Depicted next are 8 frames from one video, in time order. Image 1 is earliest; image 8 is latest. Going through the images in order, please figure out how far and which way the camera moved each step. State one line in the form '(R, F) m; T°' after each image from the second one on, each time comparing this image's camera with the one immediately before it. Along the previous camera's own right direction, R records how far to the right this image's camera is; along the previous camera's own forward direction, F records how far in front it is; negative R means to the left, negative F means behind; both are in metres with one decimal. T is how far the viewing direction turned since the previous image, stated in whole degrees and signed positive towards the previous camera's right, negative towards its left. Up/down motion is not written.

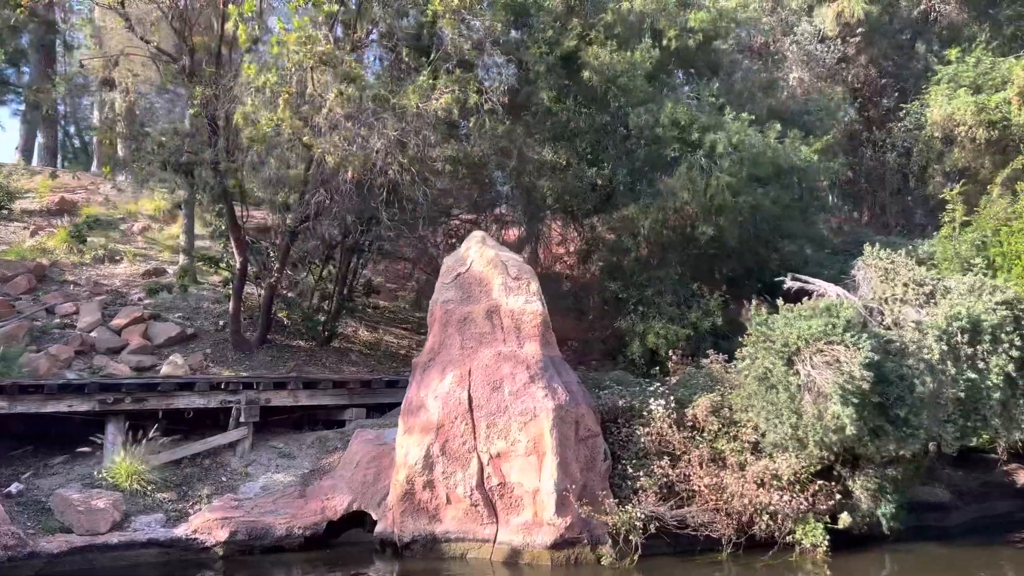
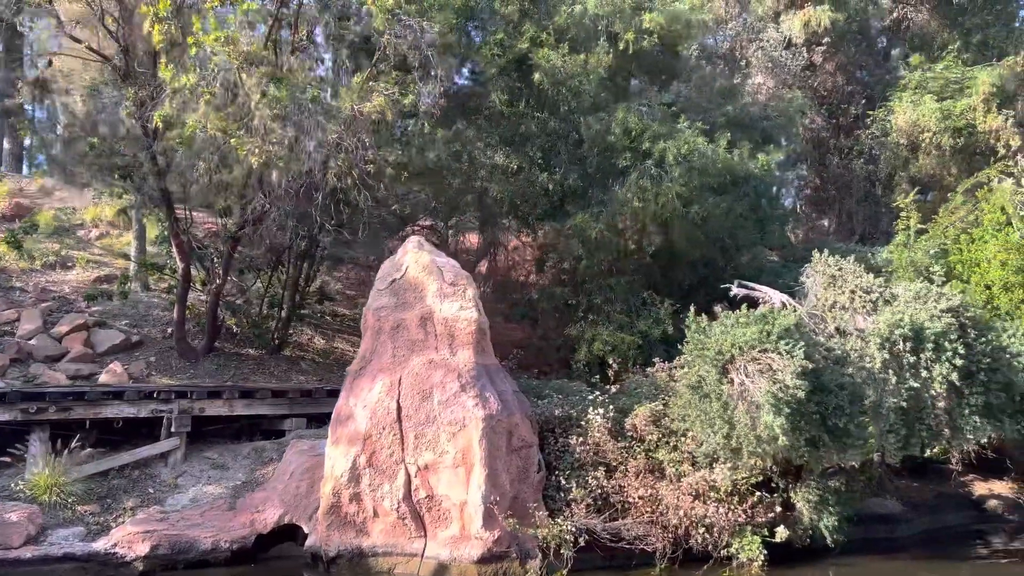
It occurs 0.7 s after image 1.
(+0.7, +0.2) m; 0°
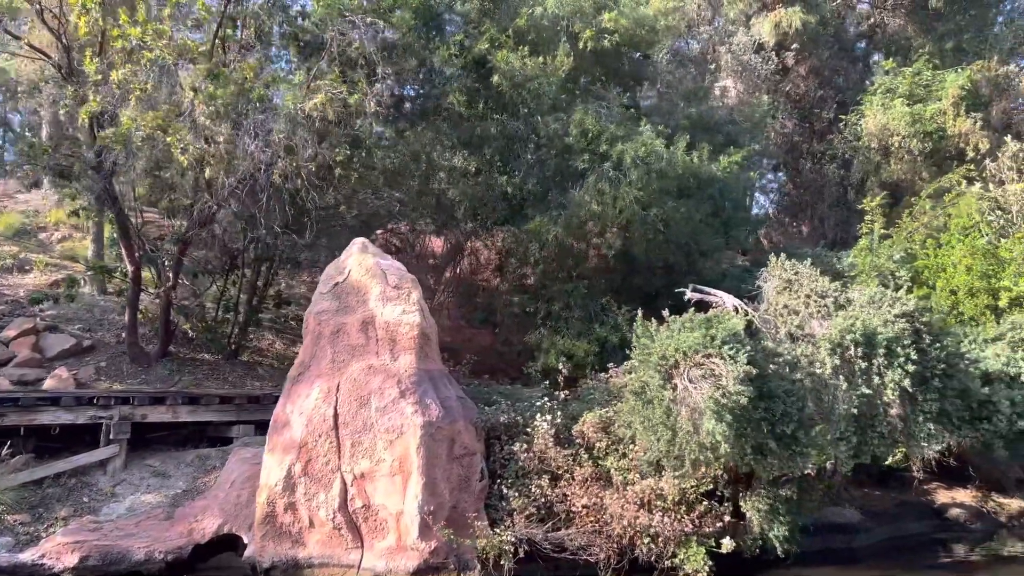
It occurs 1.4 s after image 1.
(+0.5, +0.2) m; 0°
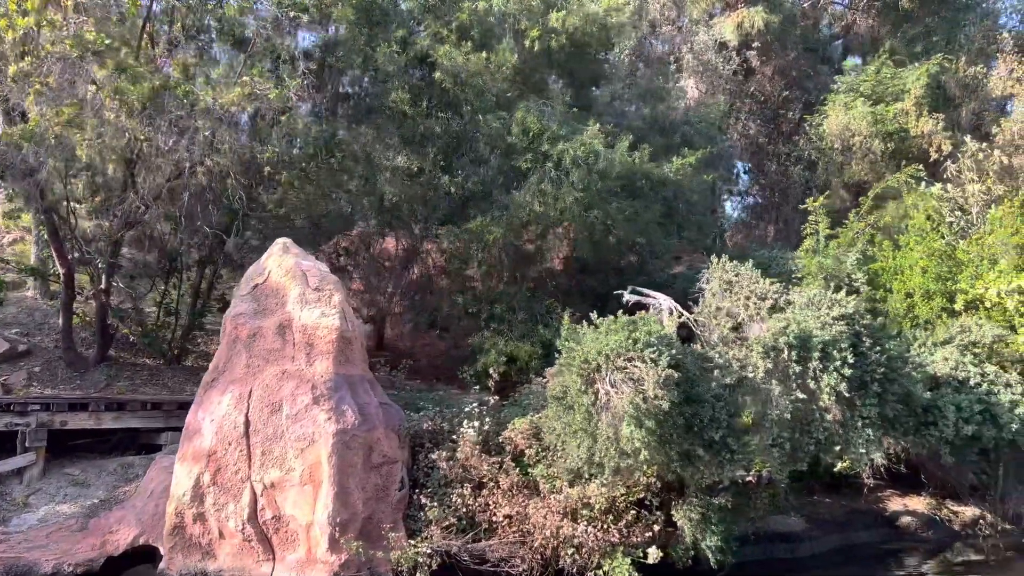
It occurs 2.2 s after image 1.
(+0.8, +0.3) m; 0°
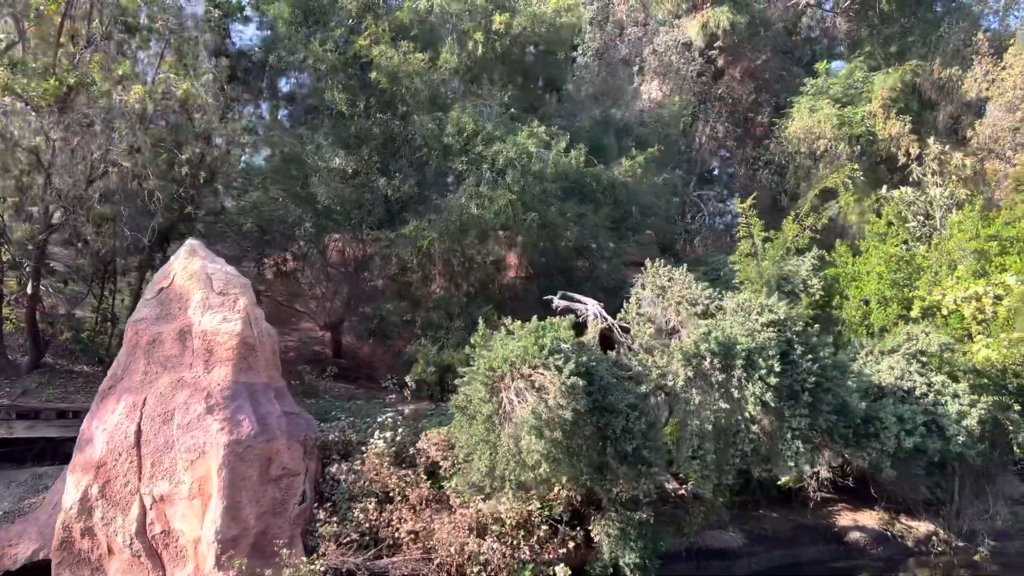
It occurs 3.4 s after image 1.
(+1.0, +0.4) m; -1°
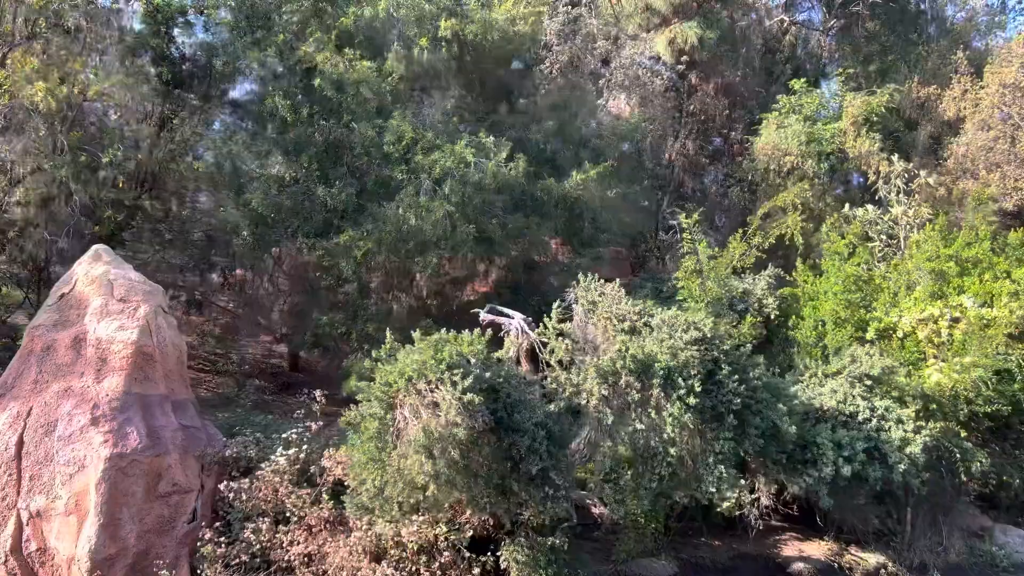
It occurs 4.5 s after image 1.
(+1.0, +0.4) m; -1°
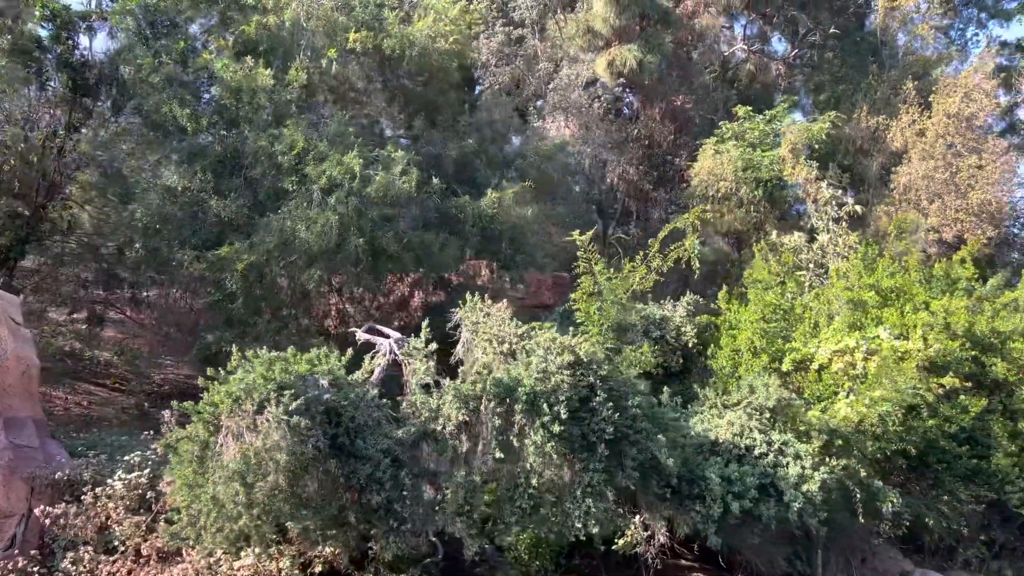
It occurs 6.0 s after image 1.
(+1.3, +0.5) m; 0°
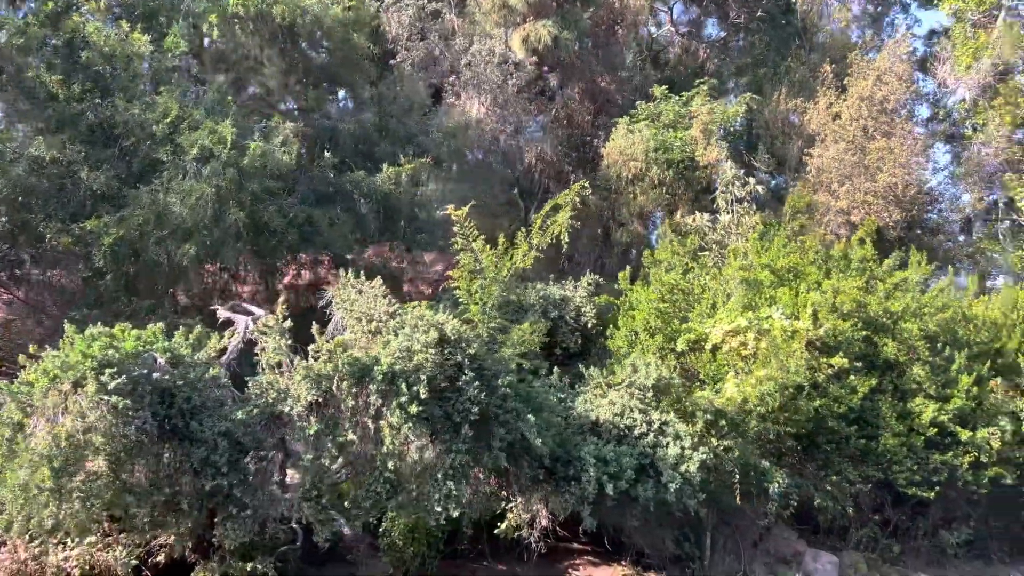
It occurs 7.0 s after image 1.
(+0.9, +0.3) m; +3°
